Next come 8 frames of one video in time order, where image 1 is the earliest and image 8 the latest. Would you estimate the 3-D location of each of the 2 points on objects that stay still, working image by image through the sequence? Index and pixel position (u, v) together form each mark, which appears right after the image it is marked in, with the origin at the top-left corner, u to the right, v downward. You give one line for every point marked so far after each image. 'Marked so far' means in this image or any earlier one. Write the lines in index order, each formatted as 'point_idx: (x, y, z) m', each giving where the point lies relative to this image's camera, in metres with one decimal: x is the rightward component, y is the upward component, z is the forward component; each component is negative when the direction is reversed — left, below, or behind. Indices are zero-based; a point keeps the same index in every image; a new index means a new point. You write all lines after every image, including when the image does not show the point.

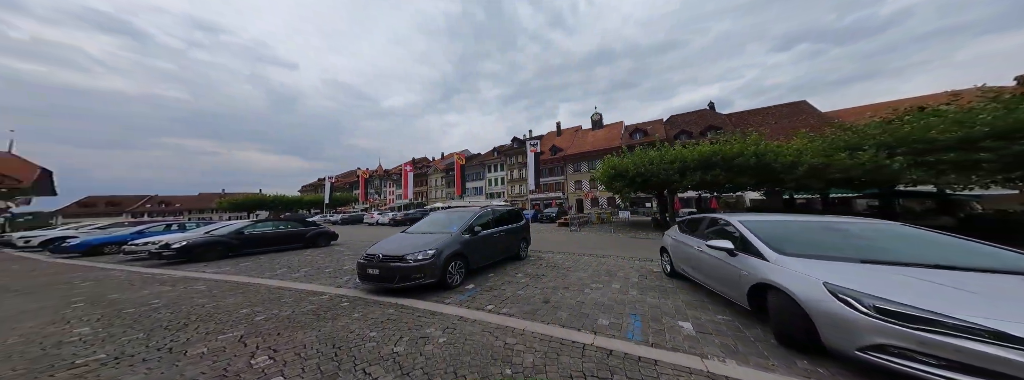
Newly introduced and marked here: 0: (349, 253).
0: (-5.3, -2.0, +7.4) m
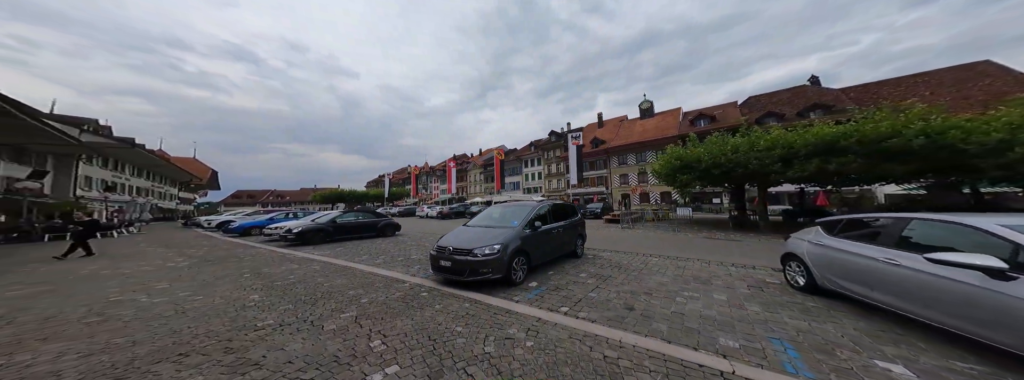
0: (-3.7, -1.8, +8.1) m
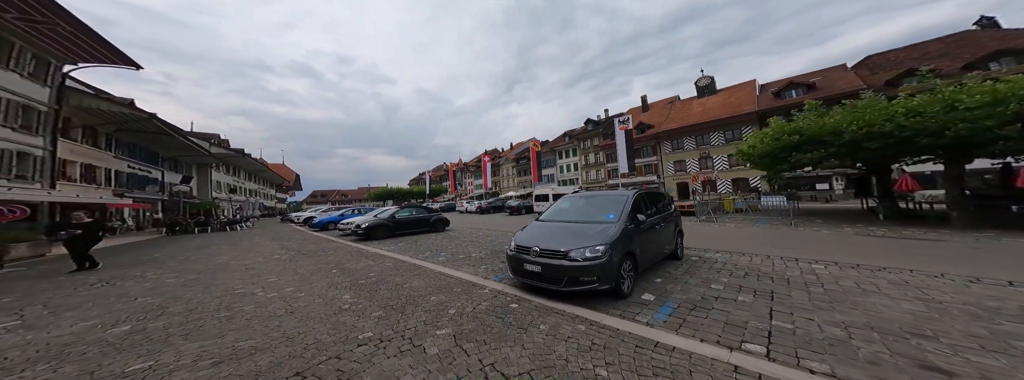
0: (-1.9, -1.7, +8.1) m
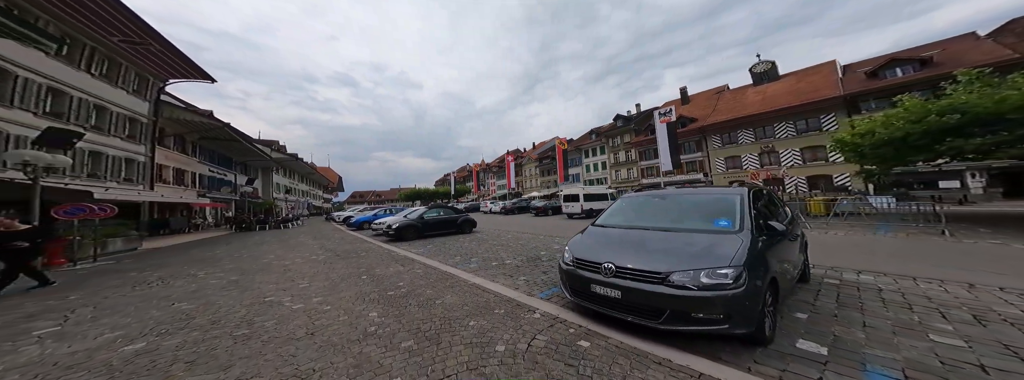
0: (-0.7, -1.7, +7.6) m
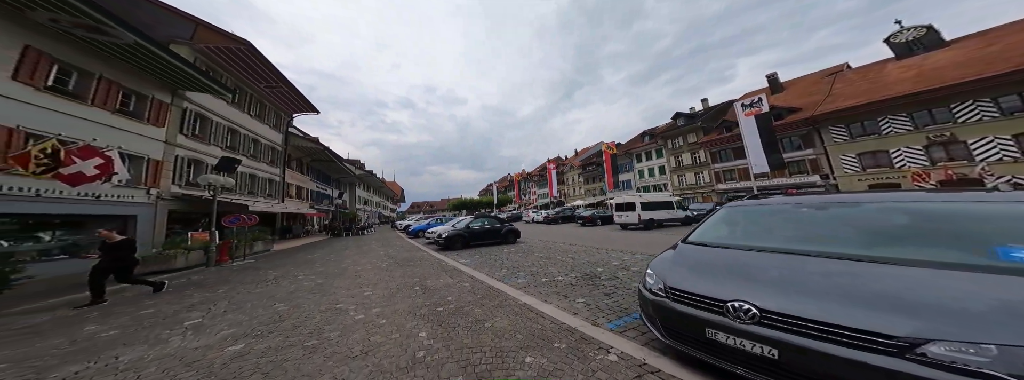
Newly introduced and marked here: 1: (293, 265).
0: (+1.0, -1.9, +7.1) m
1: (-6.2, -2.1, +7.0) m
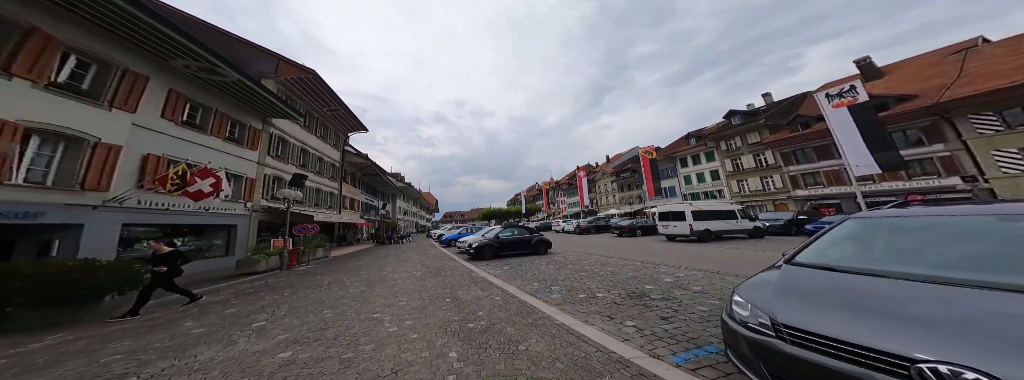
0: (+1.9, -2.2, +6.7) m
1: (-5.3, -2.4, +7.3) m
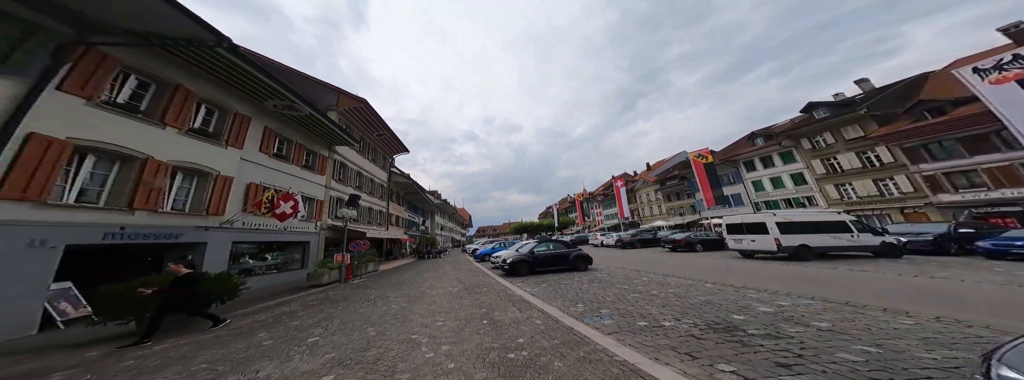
0: (+2.9, -2.4, +6.0) m
1: (-4.1, -2.9, +7.3) m
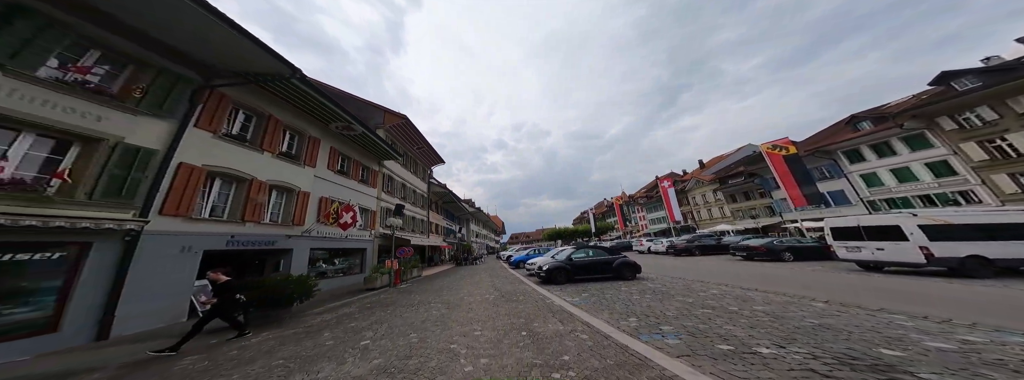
0: (+4.0, -2.4, +5.2) m
1: (-2.8, -3.2, +7.3) m
